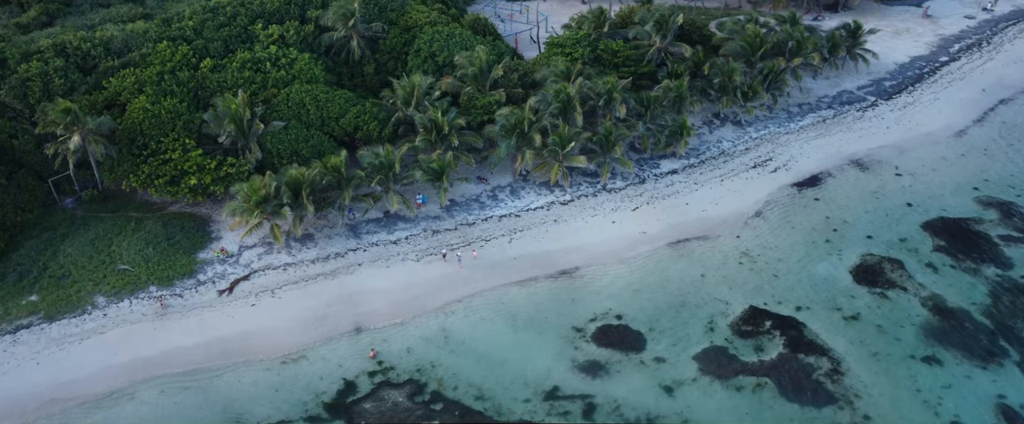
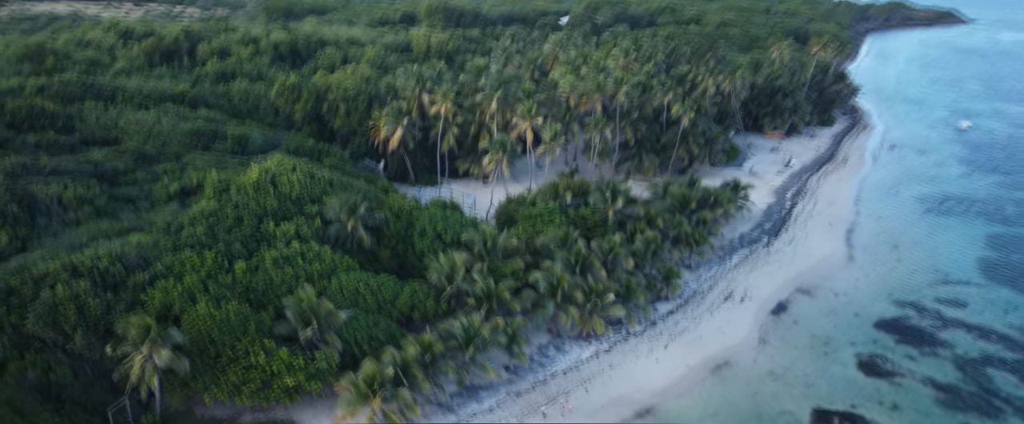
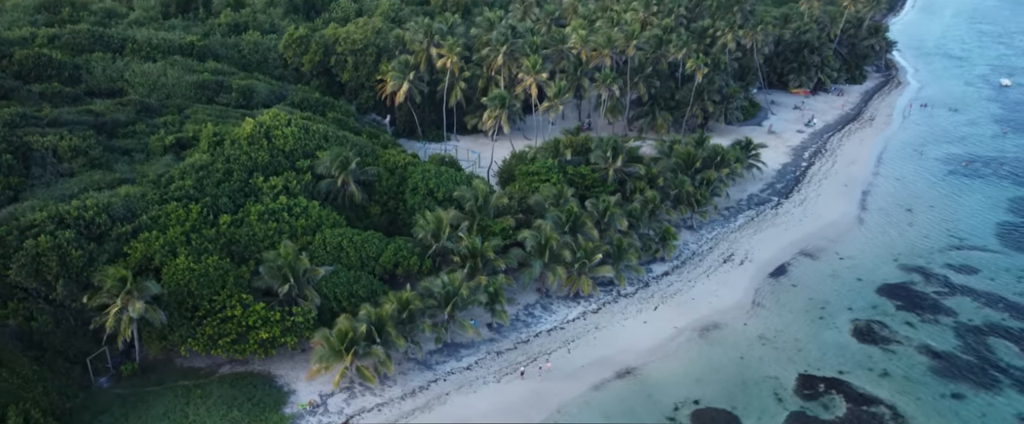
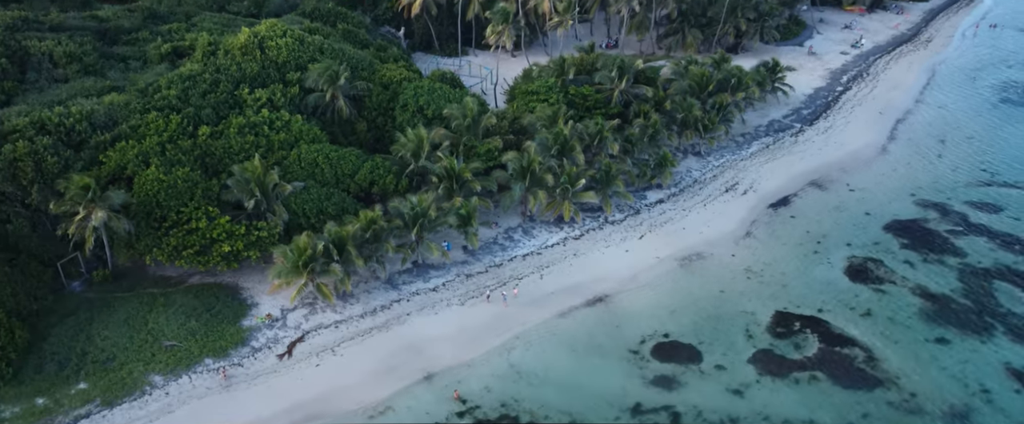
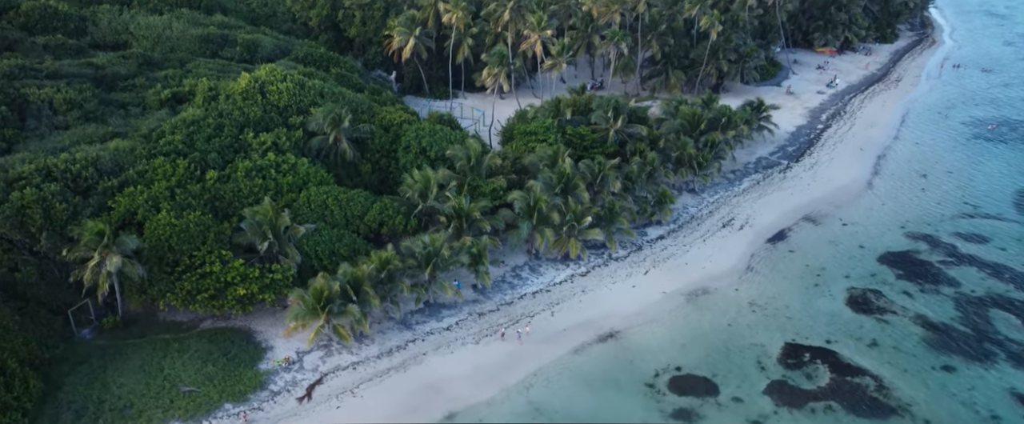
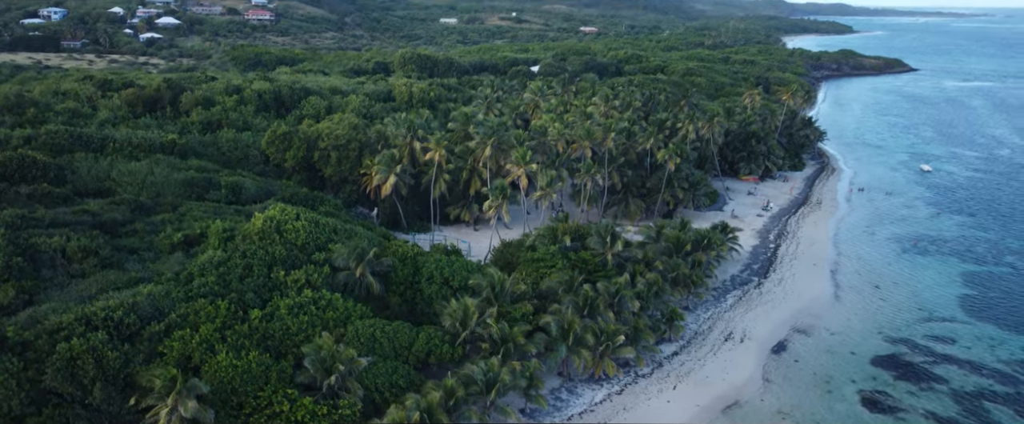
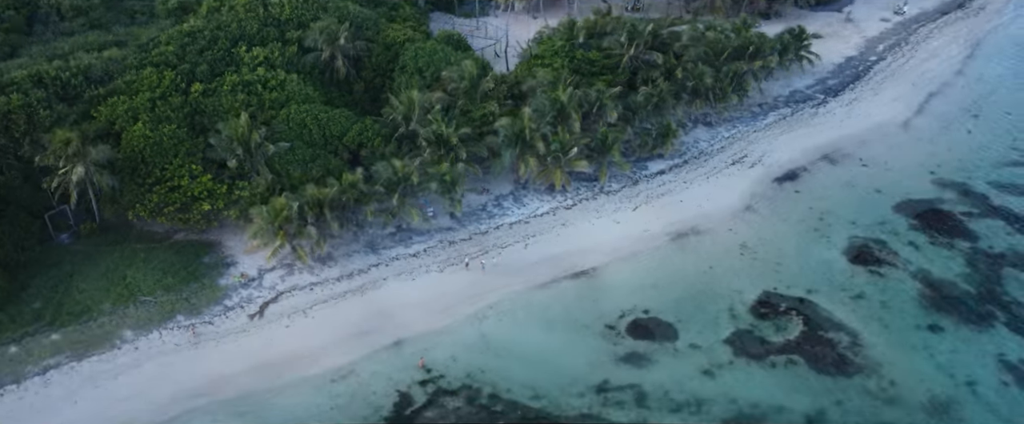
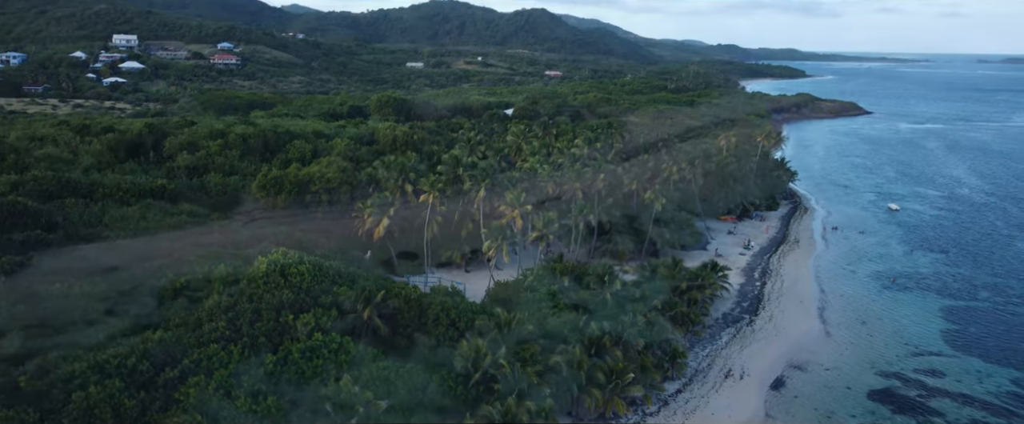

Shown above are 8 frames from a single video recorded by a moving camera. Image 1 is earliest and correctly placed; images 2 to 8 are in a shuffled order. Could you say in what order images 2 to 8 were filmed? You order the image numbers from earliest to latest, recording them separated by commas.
7, 4, 5, 3, 2, 6, 8
